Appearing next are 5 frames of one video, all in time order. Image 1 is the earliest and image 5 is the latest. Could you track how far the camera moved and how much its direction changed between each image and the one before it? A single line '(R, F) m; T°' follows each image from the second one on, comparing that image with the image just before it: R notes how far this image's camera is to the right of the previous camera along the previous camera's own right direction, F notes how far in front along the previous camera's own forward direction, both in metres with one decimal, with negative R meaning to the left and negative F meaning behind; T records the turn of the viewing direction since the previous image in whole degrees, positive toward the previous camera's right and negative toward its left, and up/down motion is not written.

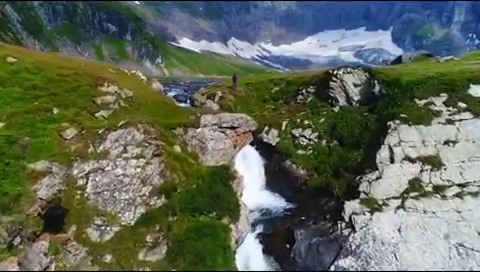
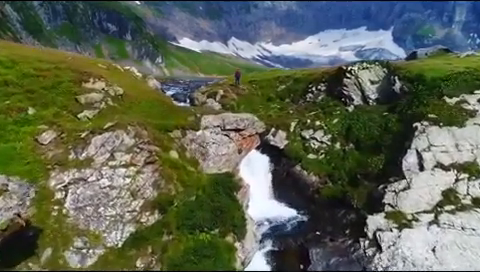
(-0.7, +9.5) m; 0°
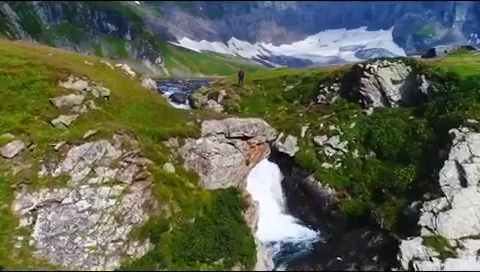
(-0.9, +10.0) m; 0°
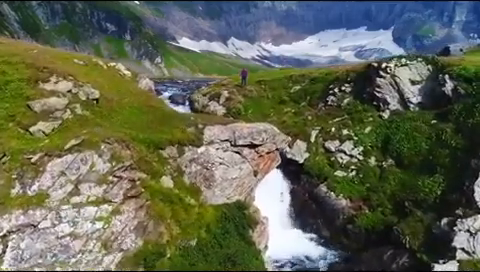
(-0.8, +6.7) m; 0°
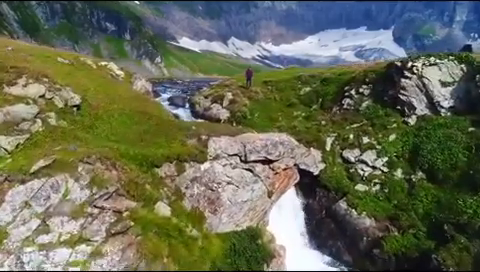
(-1.0, +8.6) m; 0°
